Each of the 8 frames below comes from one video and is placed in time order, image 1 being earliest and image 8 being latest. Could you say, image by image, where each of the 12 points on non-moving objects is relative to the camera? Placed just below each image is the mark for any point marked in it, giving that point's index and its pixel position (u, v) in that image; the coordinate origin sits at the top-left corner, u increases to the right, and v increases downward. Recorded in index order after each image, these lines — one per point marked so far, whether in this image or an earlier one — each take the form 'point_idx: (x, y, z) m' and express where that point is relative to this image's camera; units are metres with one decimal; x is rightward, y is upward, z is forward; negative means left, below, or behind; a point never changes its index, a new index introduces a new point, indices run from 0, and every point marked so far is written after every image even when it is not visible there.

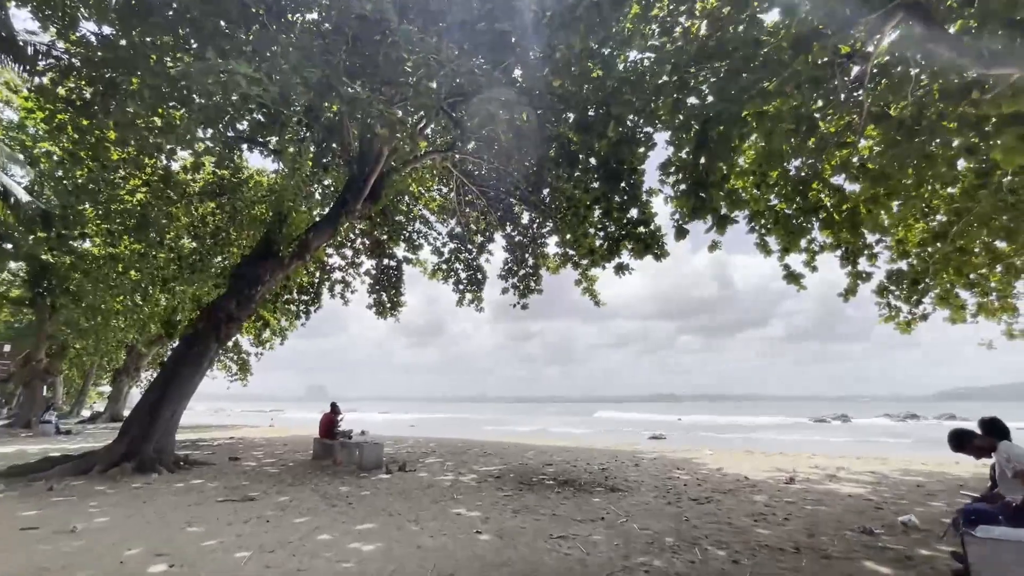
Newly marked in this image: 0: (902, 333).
0: (+6.7, -0.8, +8.2) m
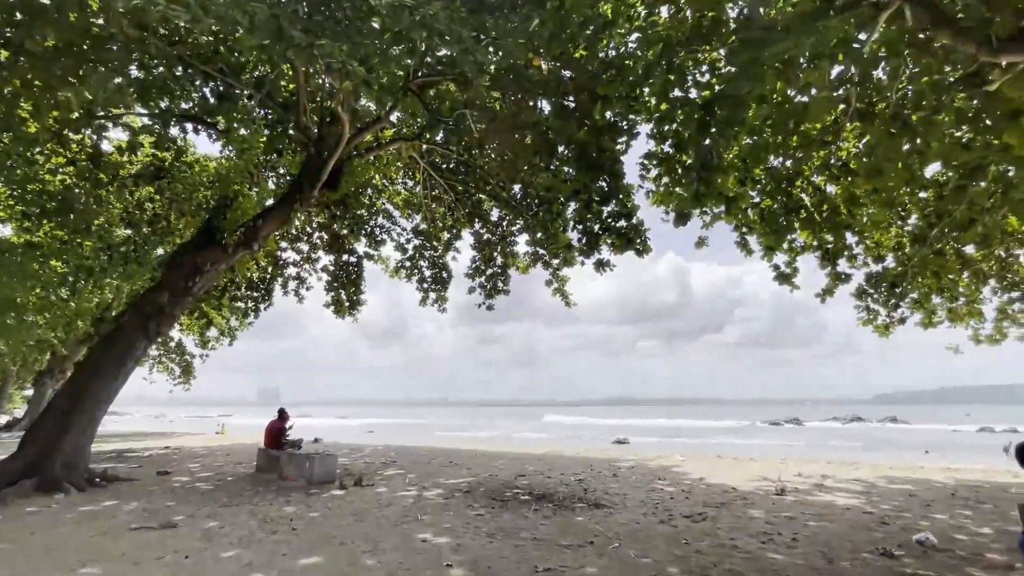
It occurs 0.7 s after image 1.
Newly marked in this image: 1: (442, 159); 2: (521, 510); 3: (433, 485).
0: (+6.2, -0.8, +8.1) m
1: (-2.0, +3.6, +13.1) m
2: (+0.1, -2.2, +4.8) m
3: (-1.0, -2.6, +6.3) m
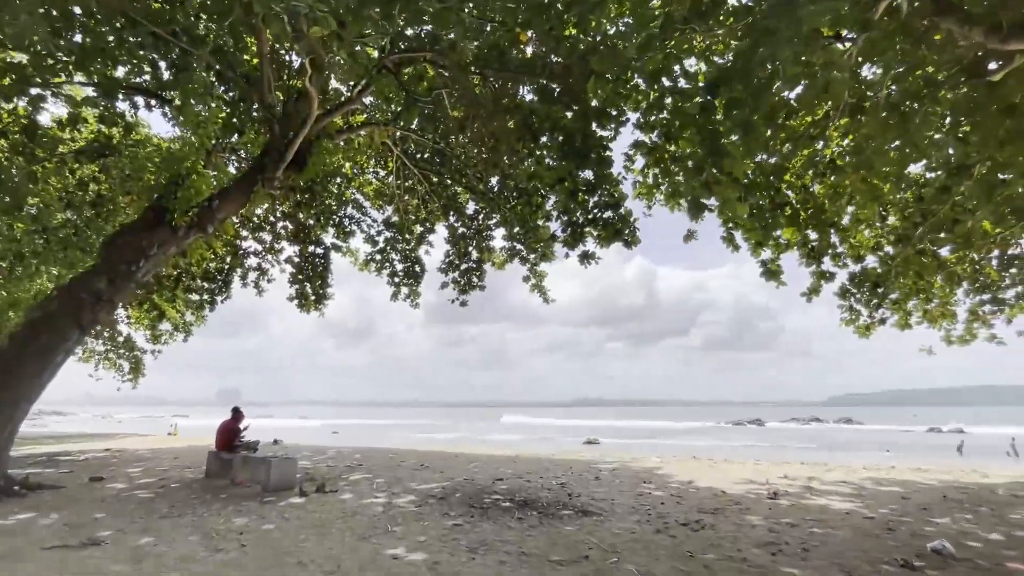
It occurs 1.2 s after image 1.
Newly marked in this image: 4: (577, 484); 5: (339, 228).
0: (+5.9, -0.8, +8.0) m
1: (-2.5, +3.7, +12.6) m
2: (-0.1, -2.1, +4.4) m
3: (-1.3, -2.5, +5.8) m
4: (+0.8, -2.5, +6.0) m
5: (-5.2, +1.8, +14.3) m
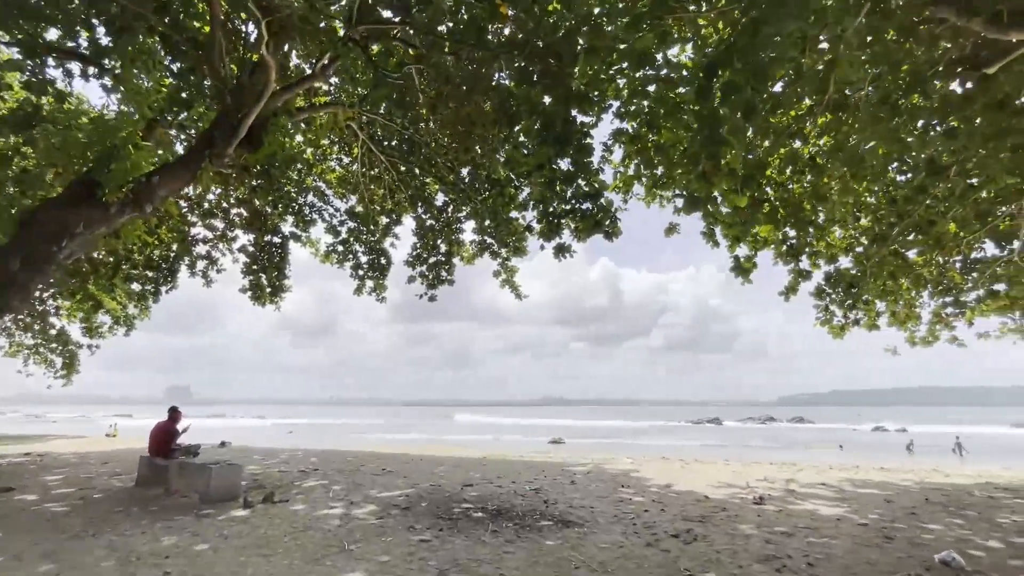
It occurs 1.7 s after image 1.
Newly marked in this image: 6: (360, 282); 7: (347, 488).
0: (+5.4, -0.8, +8.0) m
1: (-3.2, +3.9, +11.9) m
2: (-0.3, -2.0, +3.9) m
3: (-1.6, -2.3, +5.3) m
4: (+0.5, -2.4, +5.6) m
5: (-6.0, +2.0, +13.5) m
6: (-4.0, +0.2, +12.6) m
7: (-2.0, -2.5, +5.9) m
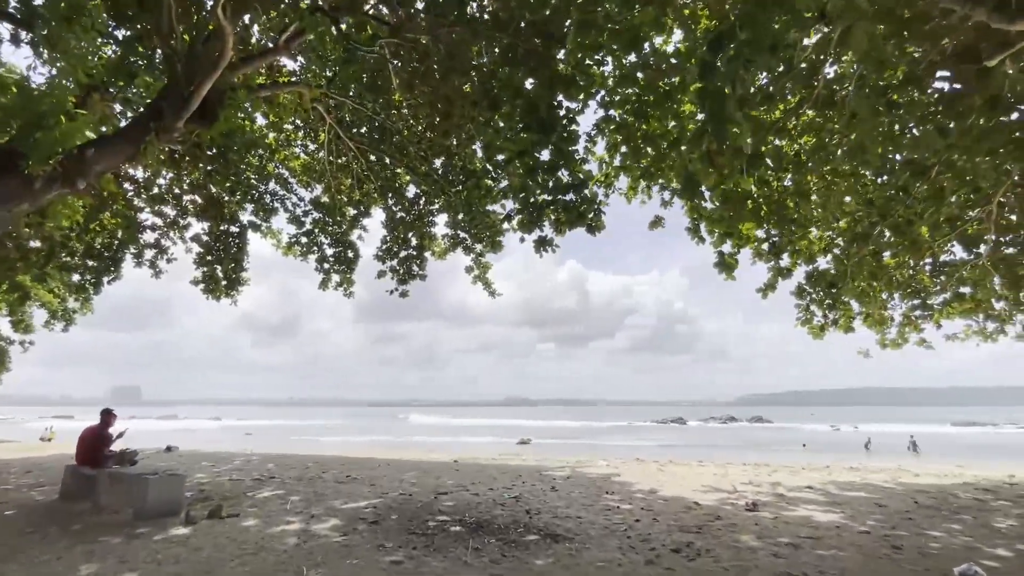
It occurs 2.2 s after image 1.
0: (+5.0, -0.8, +8.0) m
1: (-3.8, +4.0, +11.3) m
2: (-0.4, -1.9, +3.5) m
3: (-1.9, -2.2, +4.8) m
4: (+0.2, -2.3, +5.2) m
5: (-6.7, +2.2, +12.6) m
6: (-4.7, +0.3, +11.9) m
7: (-2.3, -2.3, +5.3) m
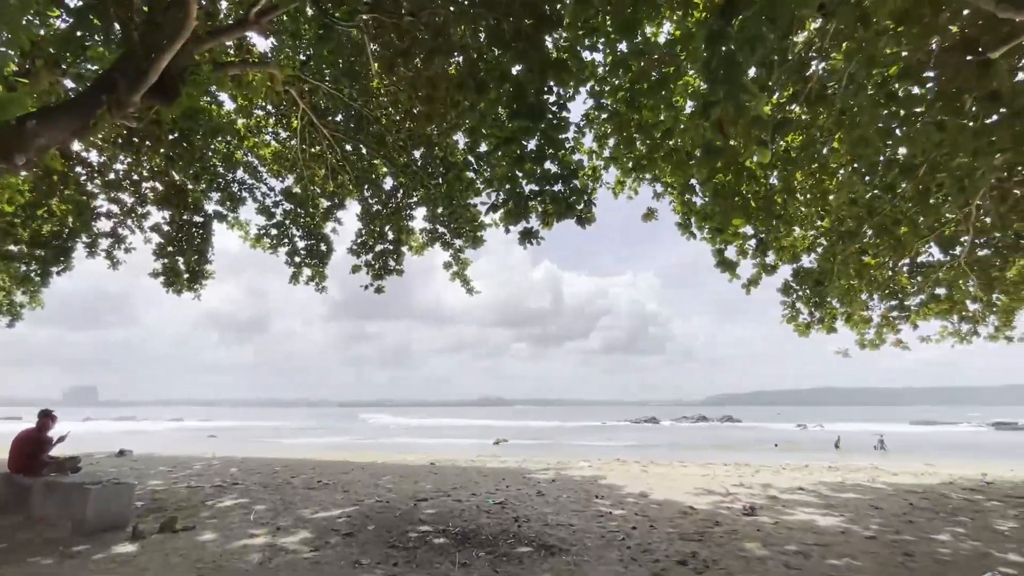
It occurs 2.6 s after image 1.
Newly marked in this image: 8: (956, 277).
0: (+4.7, -0.8, +7.9) m
1: (-4.2, +4.1, +10.8) m
2: (-0.5, -1.8, +3.2) m
3: (-2.0, -2.1, +4.3) m
4: (+0.1, -2.2, +4.9) m
5: (-7.2, +2.4, +12.0) m
6: (-5.1, +0.4, +11.3) m
7: (-2.4, -2.2, +4.9) m
8: (+8.7, +0.2, +9.3) m
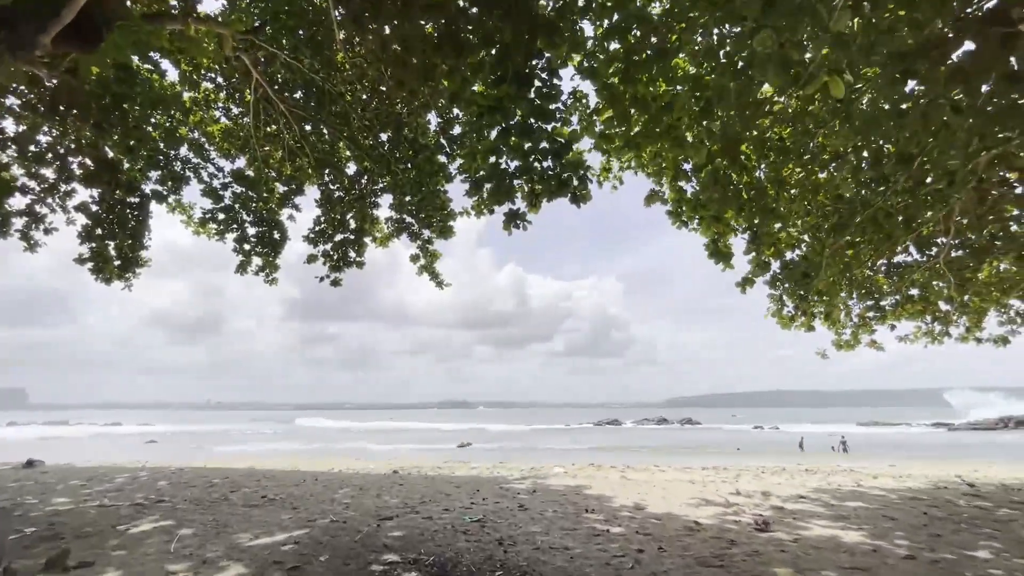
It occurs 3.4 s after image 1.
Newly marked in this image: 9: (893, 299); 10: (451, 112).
0: (+4.3, -0.7, +7.6) m
1: (-4.7, +4.3, +9.8) m
2: (-0.5, -1.7, +2.4) m
3: (-2.1, -1.9, +3.5) m
4: (-0.1, -2.1, +4.3) m
5: (-7.8, +2.6, +10.8) m
6: (-5.7, +0.6, +10.3) m
7: (-2.6, -2.0, +4.0) m
8: (+8.2, +0.2, +9.3) m
9: (+7.8, -0.2, +9.8) m
10: (-1.1, +3.1, +8.4) m
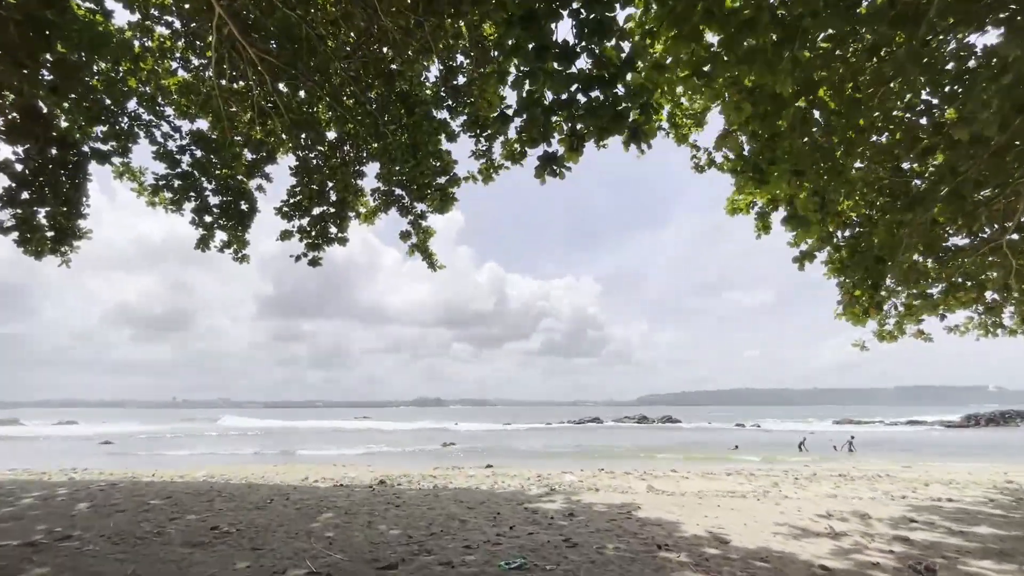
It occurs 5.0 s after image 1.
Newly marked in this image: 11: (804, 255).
0: (+4.5, -0.4, +6.5) m
1: (-4.5, +4.7, +8.3) m
2: (-0.1, -1.4, +1.2) m
3: (-1.7, -1.6, +2.2) m
4: (+0.3, -1.8, +3.0) m
5: (-7.7, +3.0, +9.1) m
6: (-5.6, +1.0, +8.8) m
7: (-2.2, -1.7, +2.6) m
8: (+8.3, +0.4, +8.4) m
9: (+7.9, 0.0, +8.9) m
10: (-0.8, +3.4, +7.0) m
11: (+3.7, +0.4, +5.9) m
